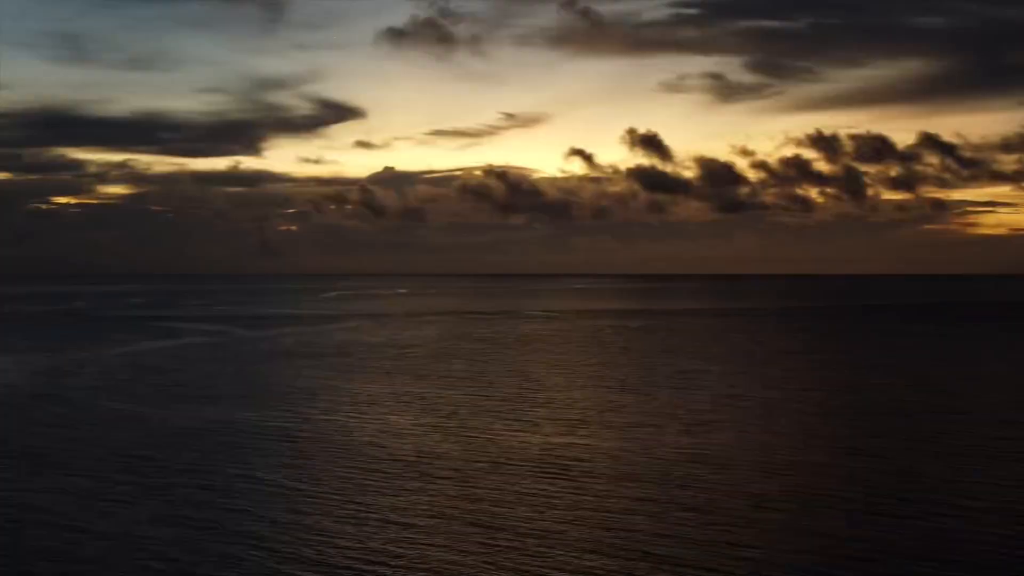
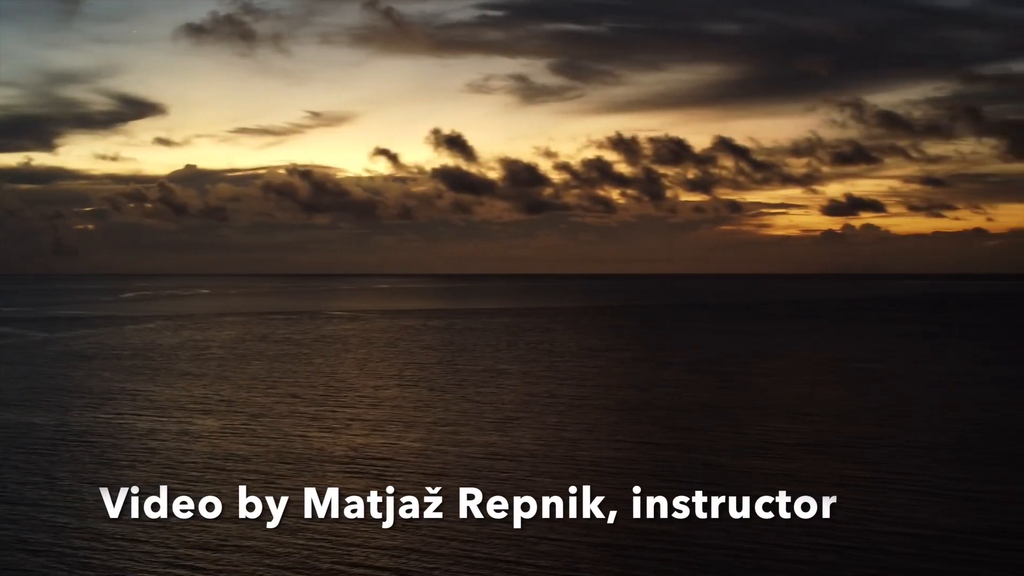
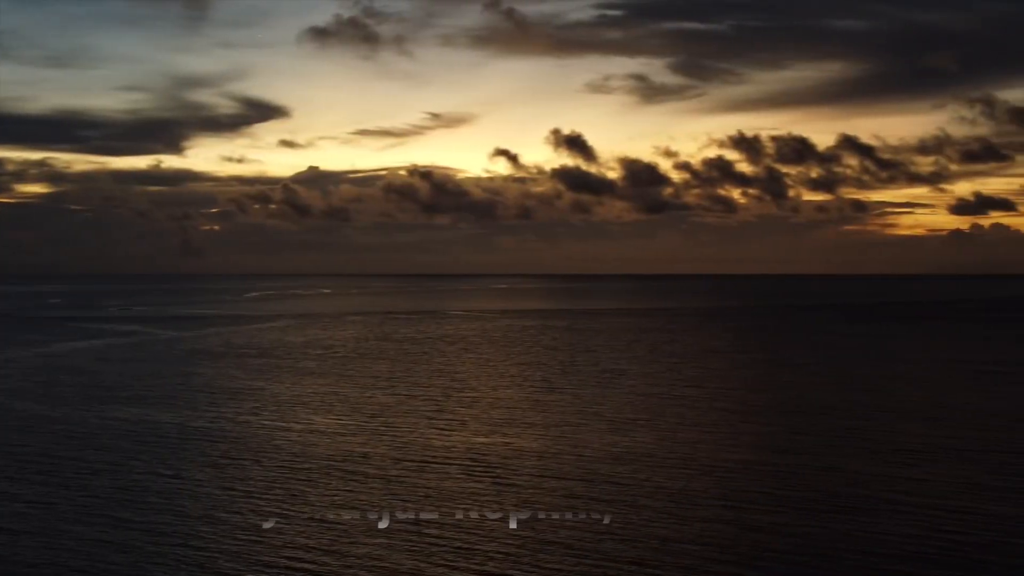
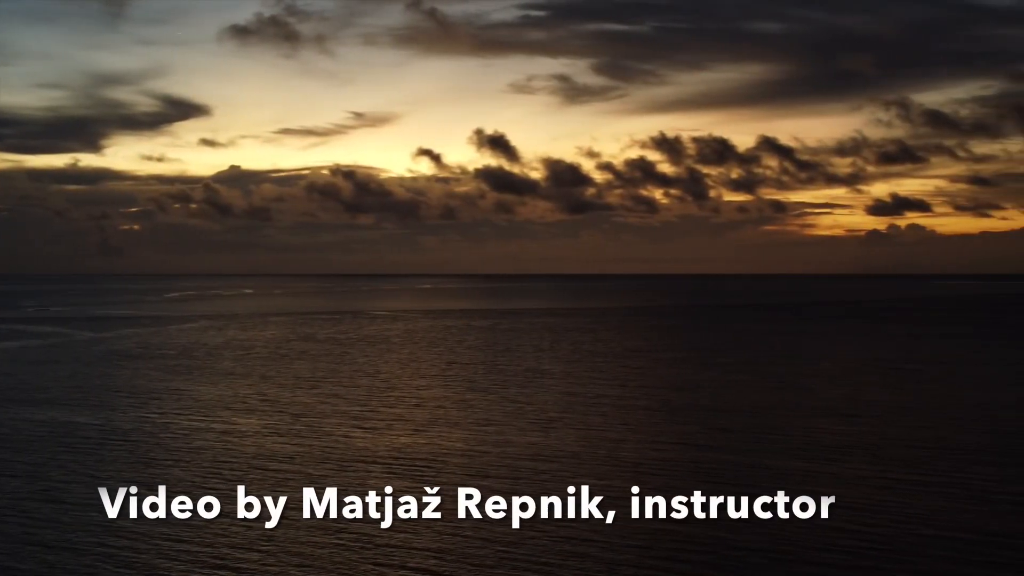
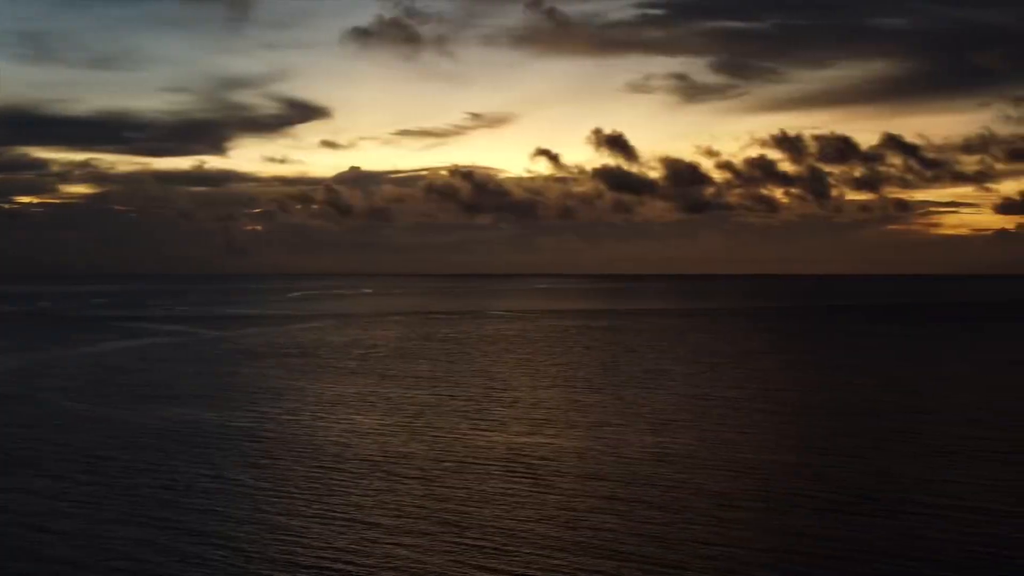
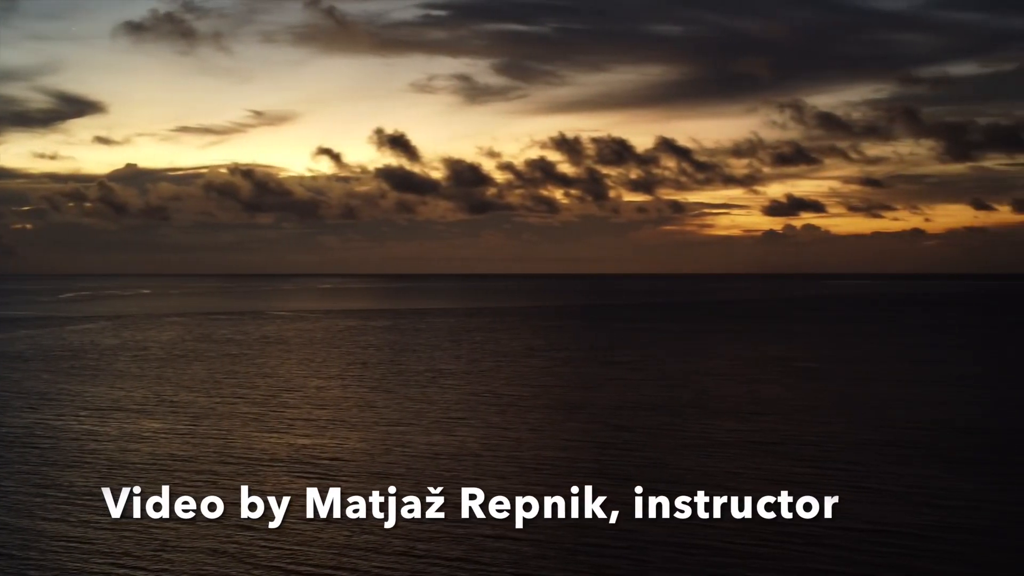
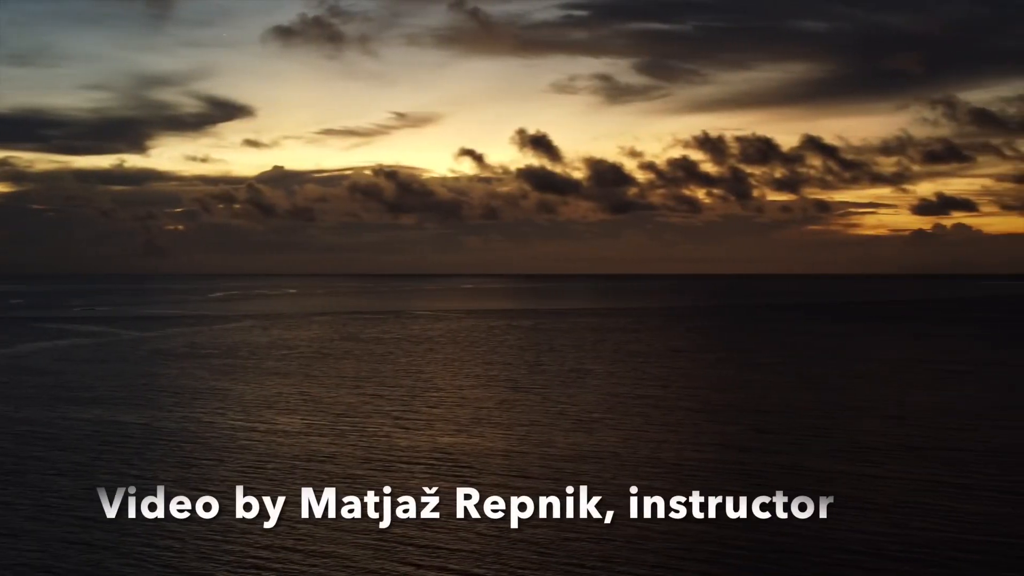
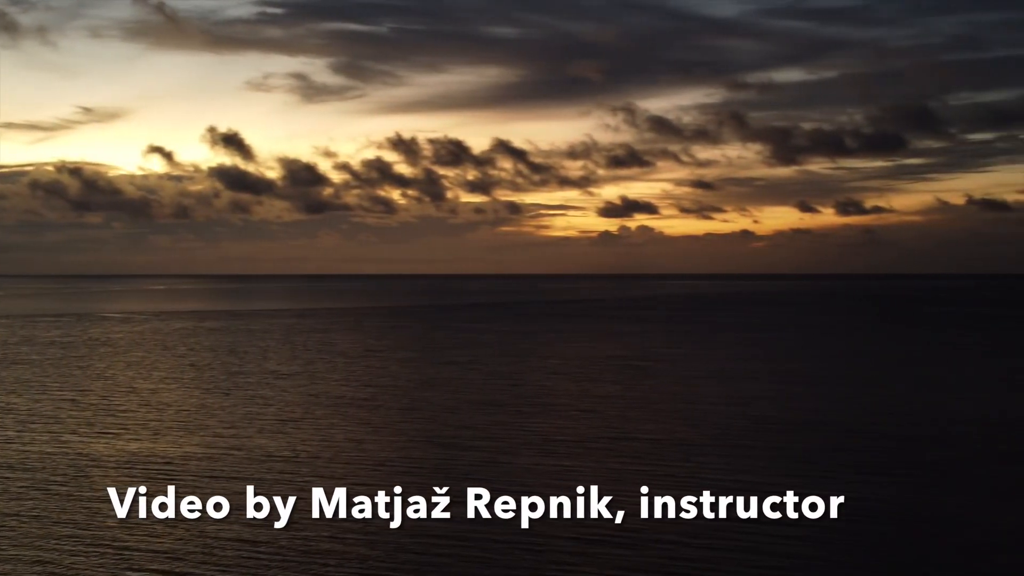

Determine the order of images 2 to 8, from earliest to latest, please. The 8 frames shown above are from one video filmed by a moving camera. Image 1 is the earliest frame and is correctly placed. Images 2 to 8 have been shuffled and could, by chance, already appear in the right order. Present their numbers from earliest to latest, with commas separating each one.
5, 3, 7, 4, 2, 6, 8
